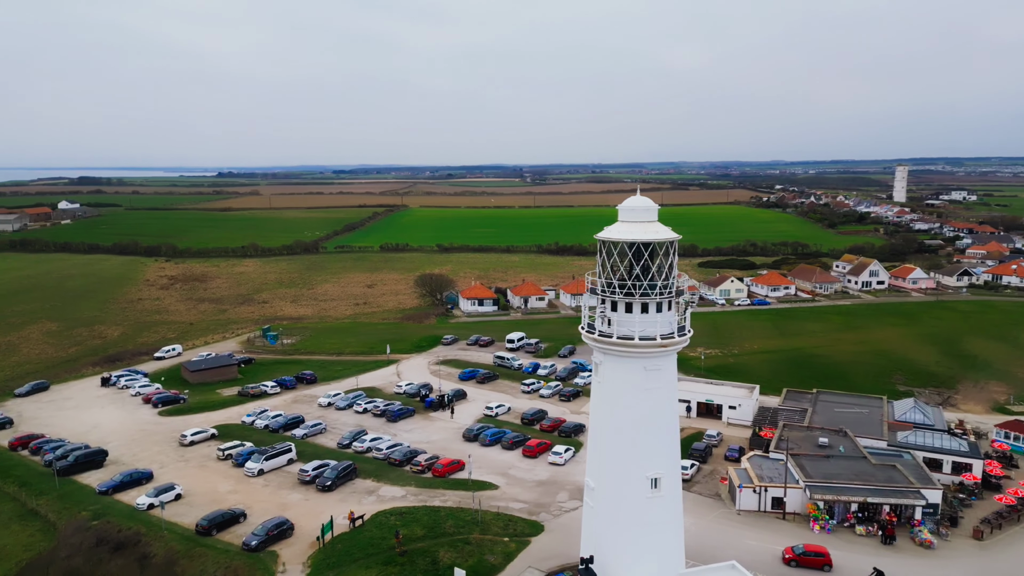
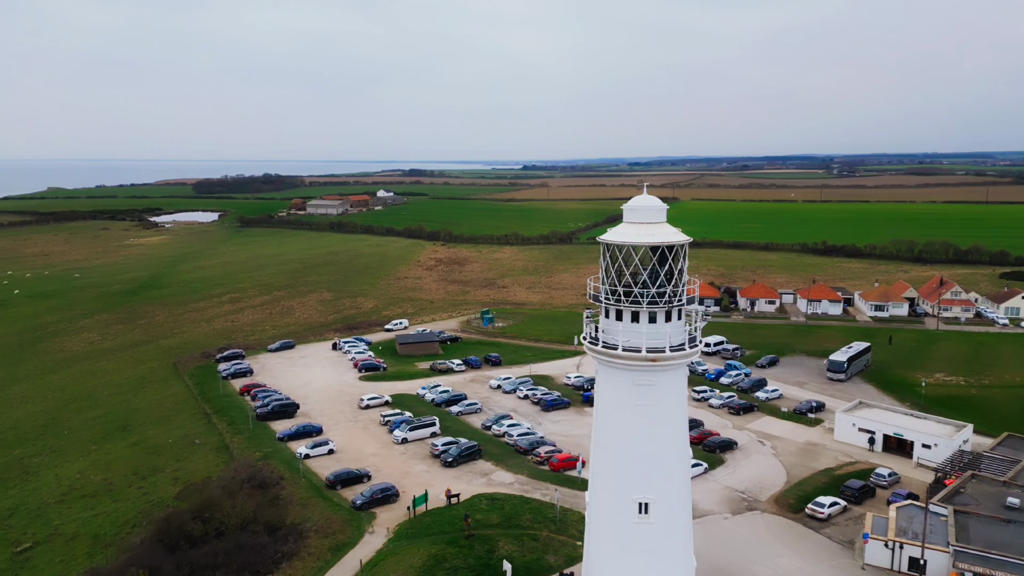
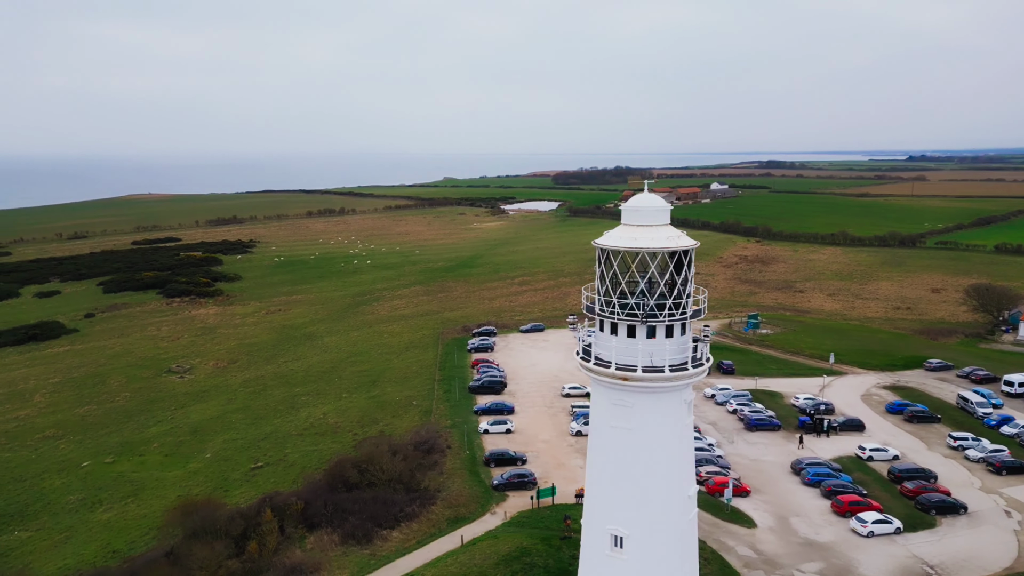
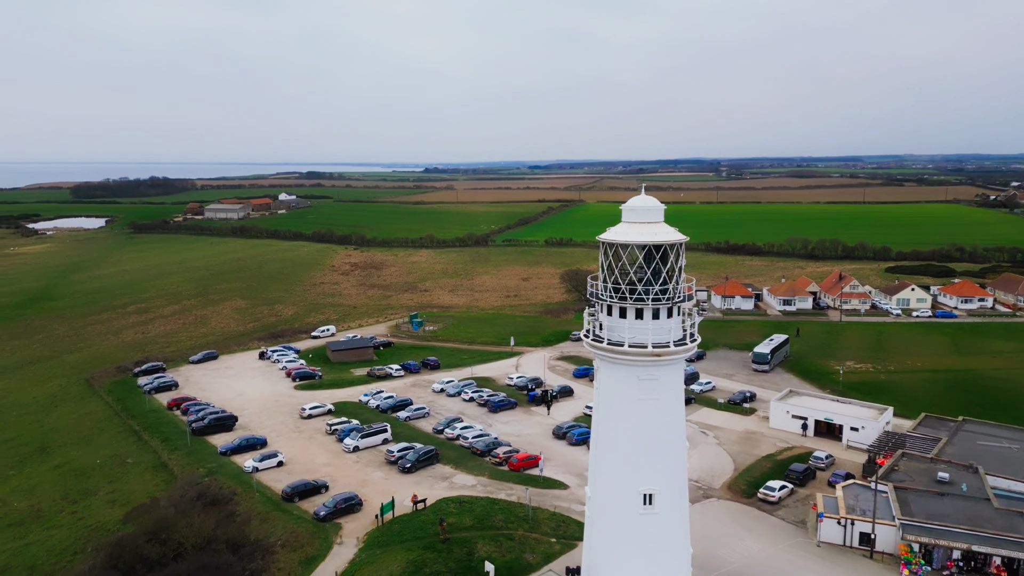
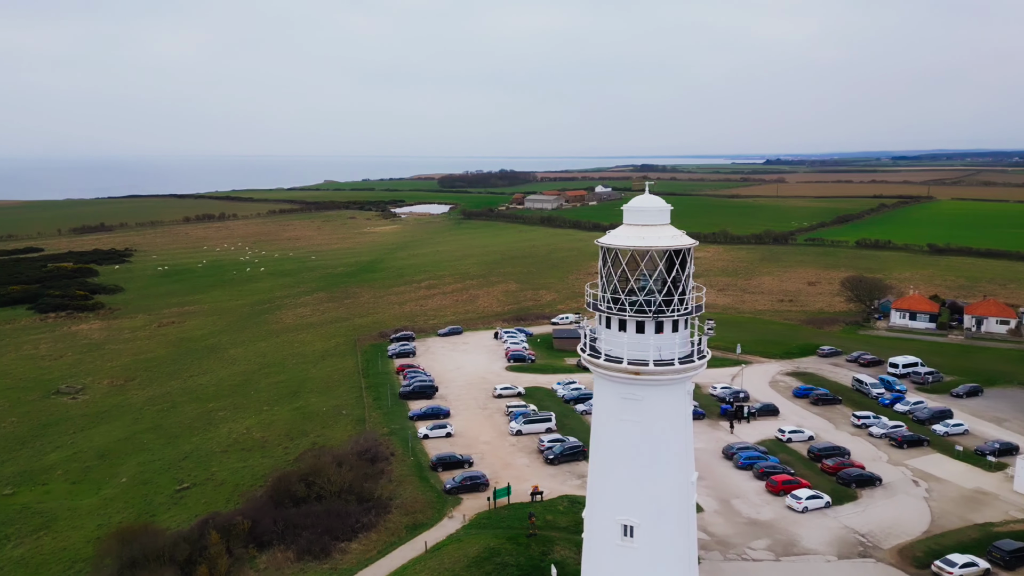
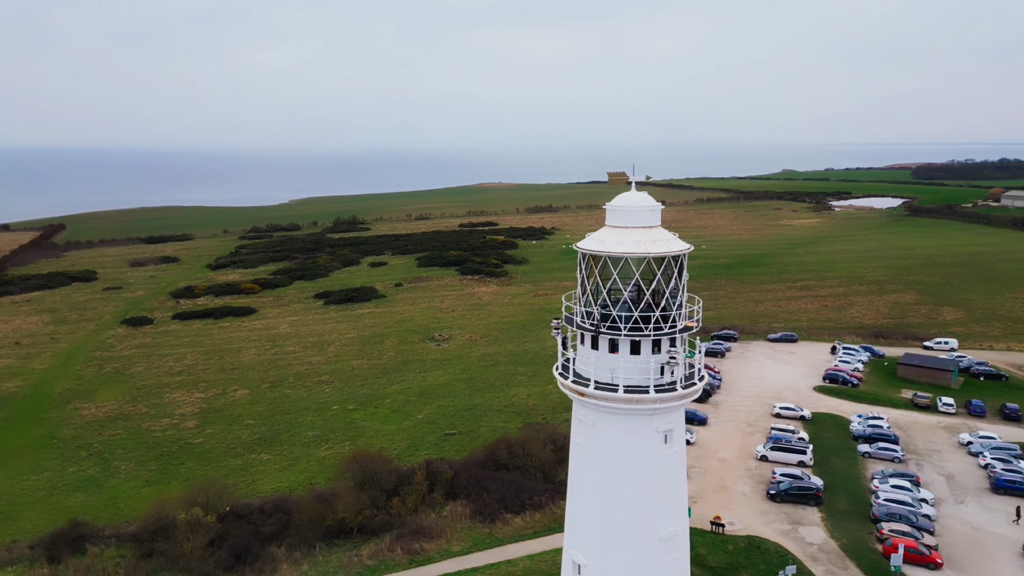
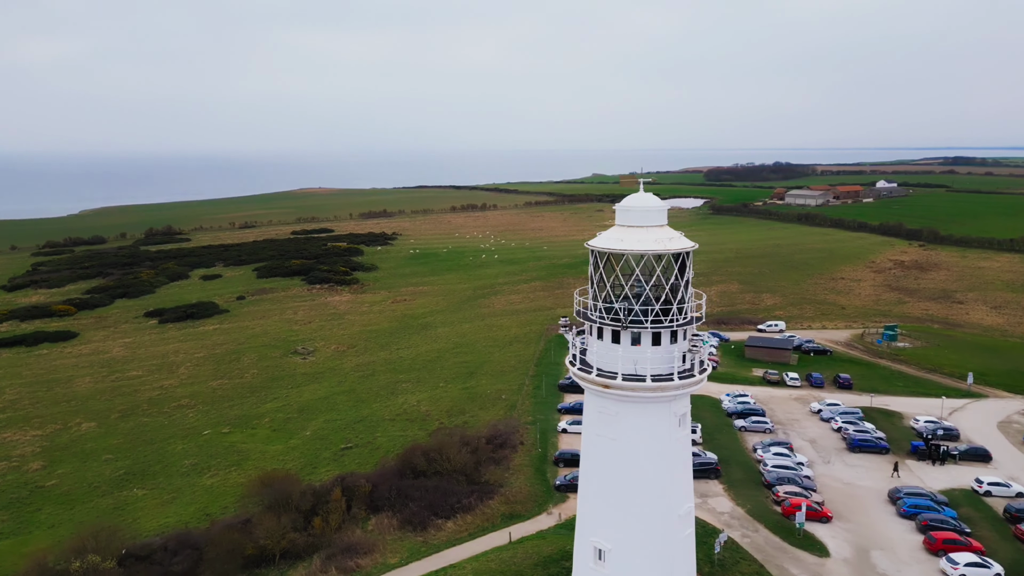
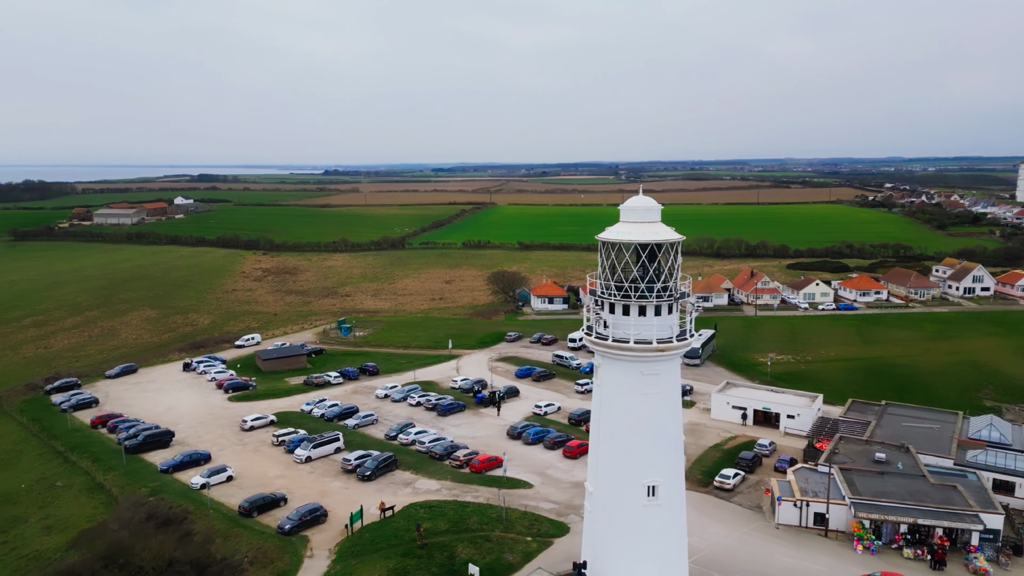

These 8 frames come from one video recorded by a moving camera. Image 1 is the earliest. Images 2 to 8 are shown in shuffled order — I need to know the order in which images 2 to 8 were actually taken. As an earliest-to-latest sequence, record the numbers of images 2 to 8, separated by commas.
8, 4, 2, 5, 3, 7, 6
